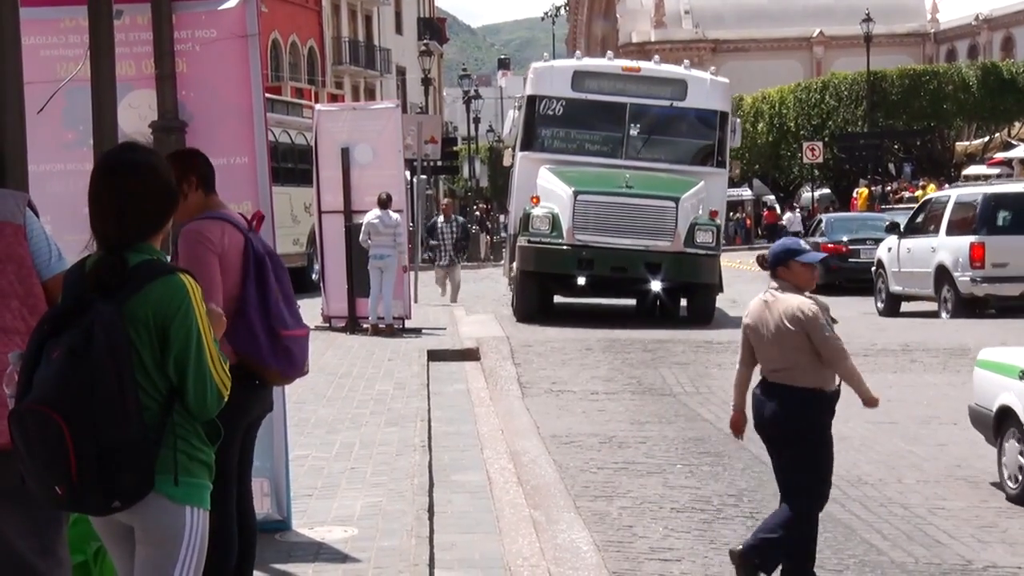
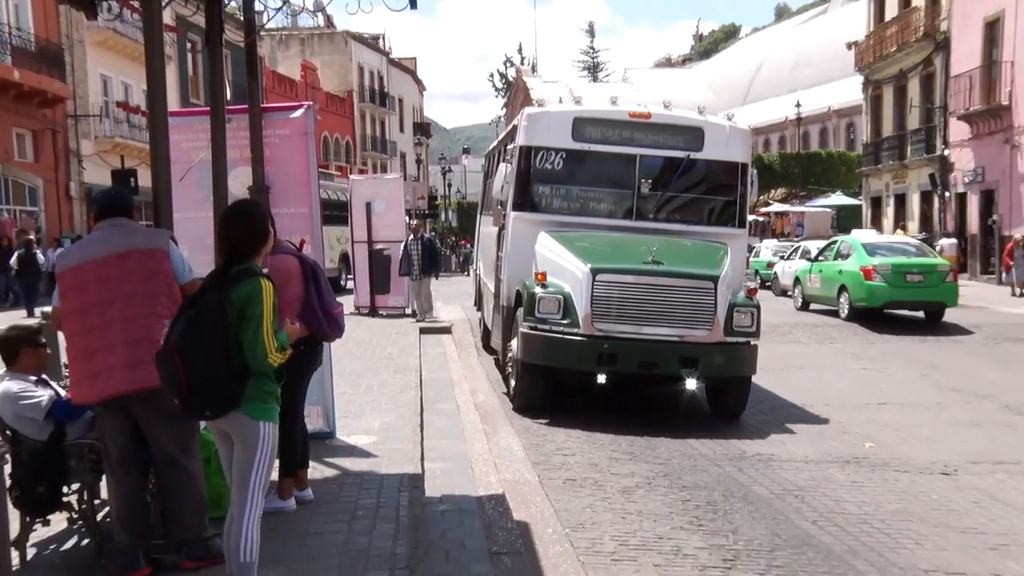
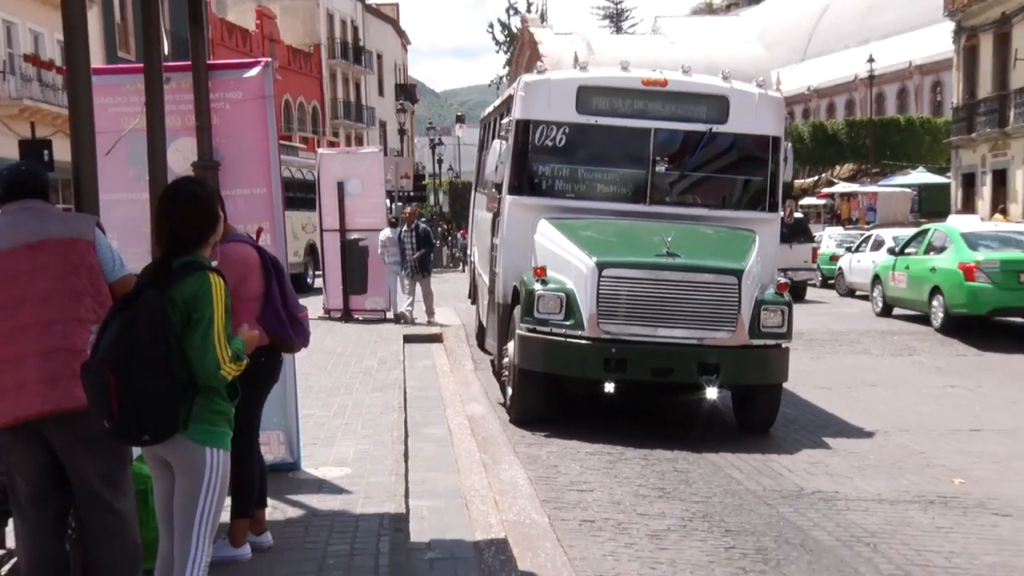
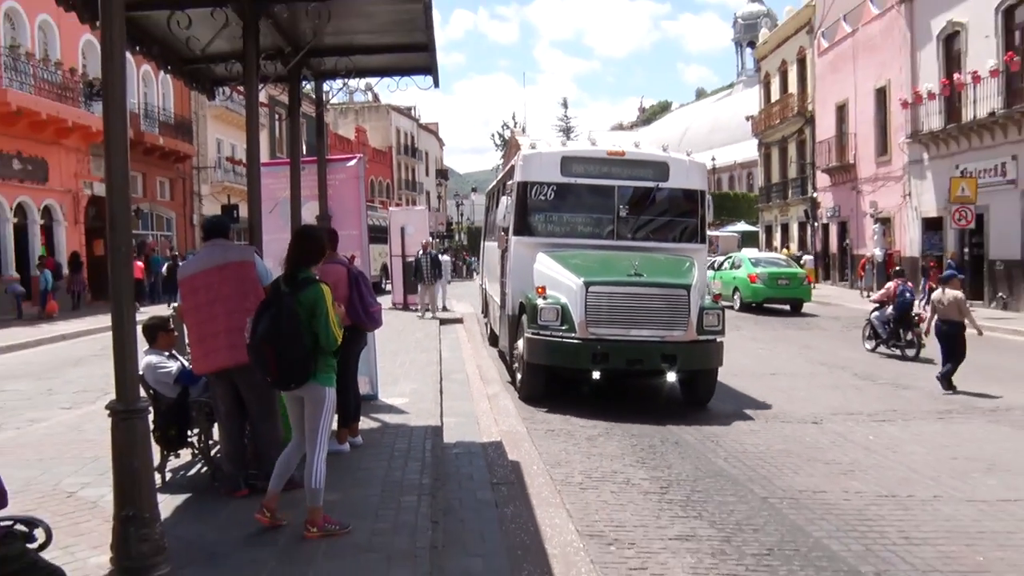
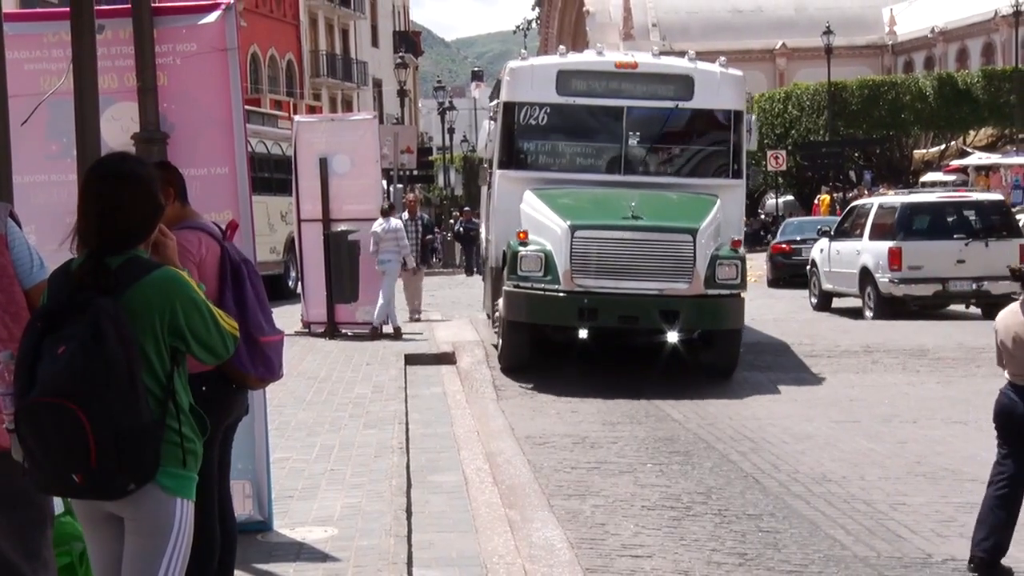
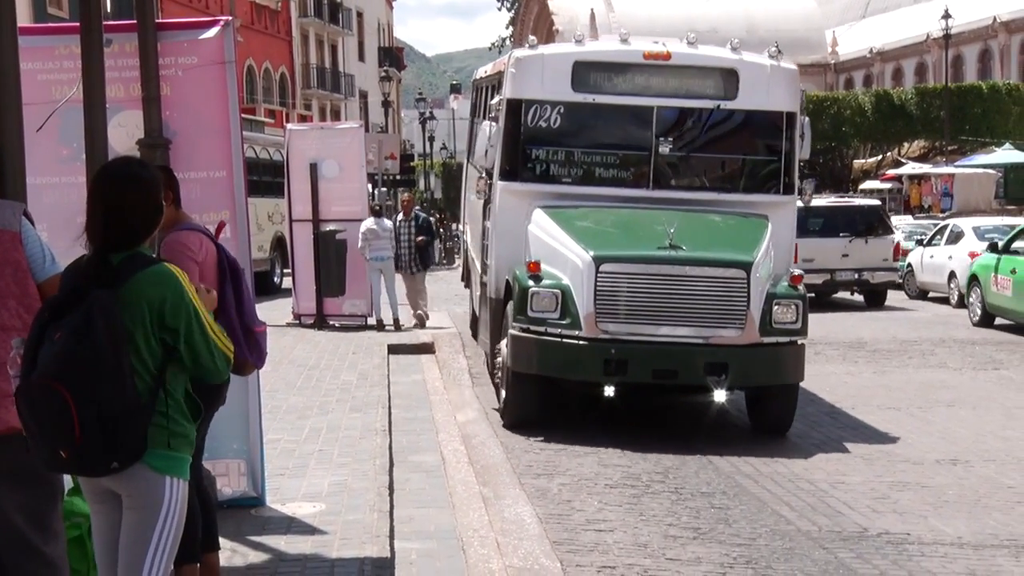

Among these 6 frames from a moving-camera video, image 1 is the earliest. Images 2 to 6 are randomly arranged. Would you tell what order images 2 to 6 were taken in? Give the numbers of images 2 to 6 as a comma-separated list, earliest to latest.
5, 6, 3, 2, 4
